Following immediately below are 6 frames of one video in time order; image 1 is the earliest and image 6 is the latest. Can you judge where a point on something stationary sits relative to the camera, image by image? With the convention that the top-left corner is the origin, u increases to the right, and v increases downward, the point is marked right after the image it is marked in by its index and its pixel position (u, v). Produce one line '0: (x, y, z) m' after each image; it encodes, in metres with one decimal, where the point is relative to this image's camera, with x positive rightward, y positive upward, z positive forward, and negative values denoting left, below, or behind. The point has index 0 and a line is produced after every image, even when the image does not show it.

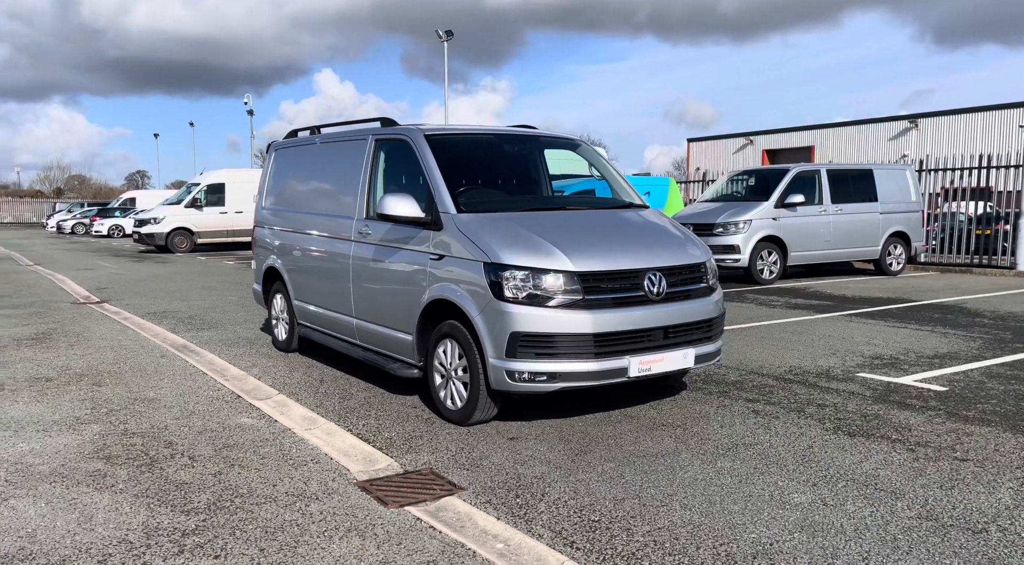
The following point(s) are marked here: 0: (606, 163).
0: (+0.7, +1.0, +6.6) m
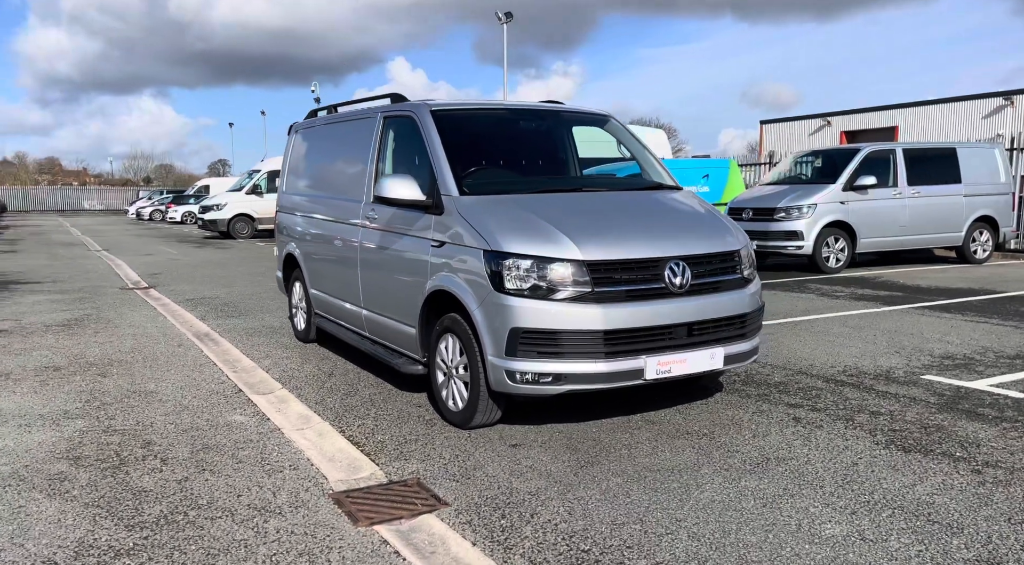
0: (+0.9, +1.1, +6.0) m
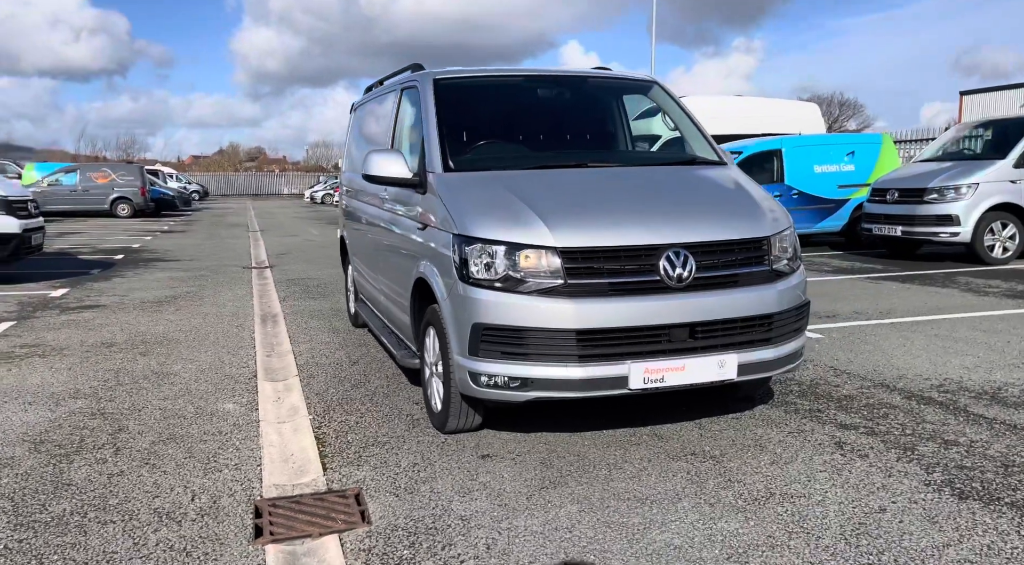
0: (+1.1, +1.2, +5.3) m
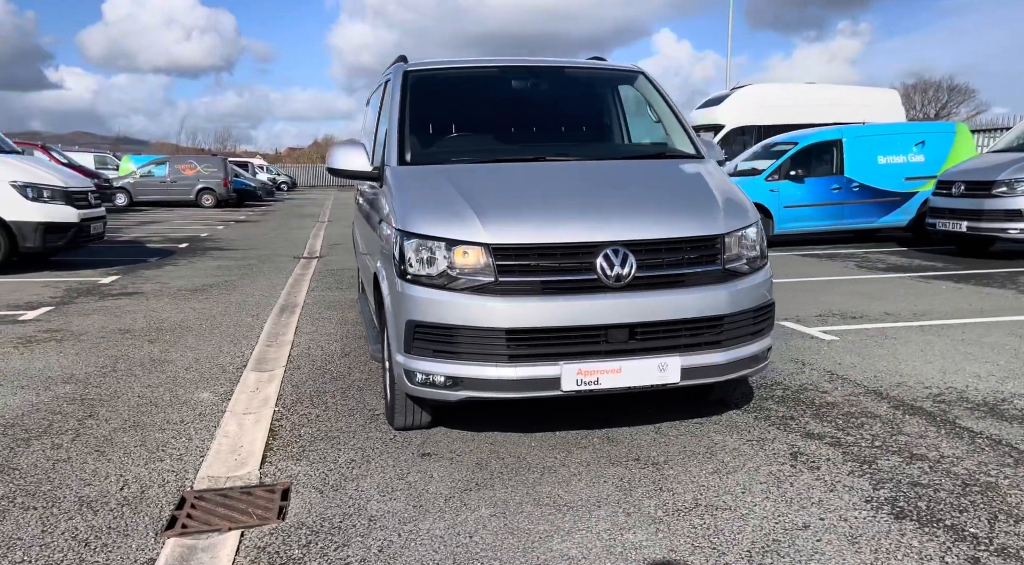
0: (+1.0, +1.2, +5.0) m
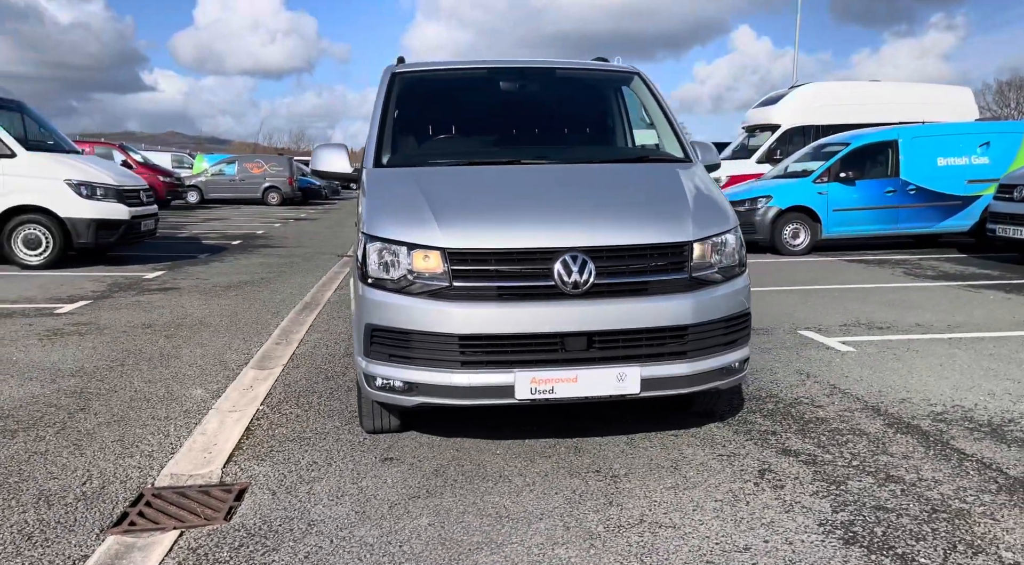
0: (+1.0, +1.1, +4.9) m
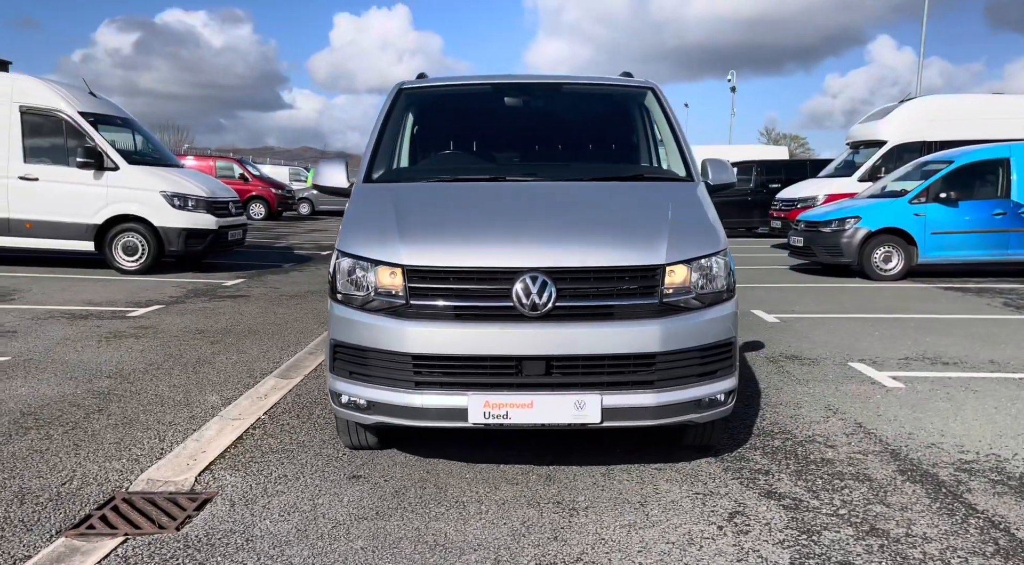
0: (+1.0, +1.0, +4.7) m
